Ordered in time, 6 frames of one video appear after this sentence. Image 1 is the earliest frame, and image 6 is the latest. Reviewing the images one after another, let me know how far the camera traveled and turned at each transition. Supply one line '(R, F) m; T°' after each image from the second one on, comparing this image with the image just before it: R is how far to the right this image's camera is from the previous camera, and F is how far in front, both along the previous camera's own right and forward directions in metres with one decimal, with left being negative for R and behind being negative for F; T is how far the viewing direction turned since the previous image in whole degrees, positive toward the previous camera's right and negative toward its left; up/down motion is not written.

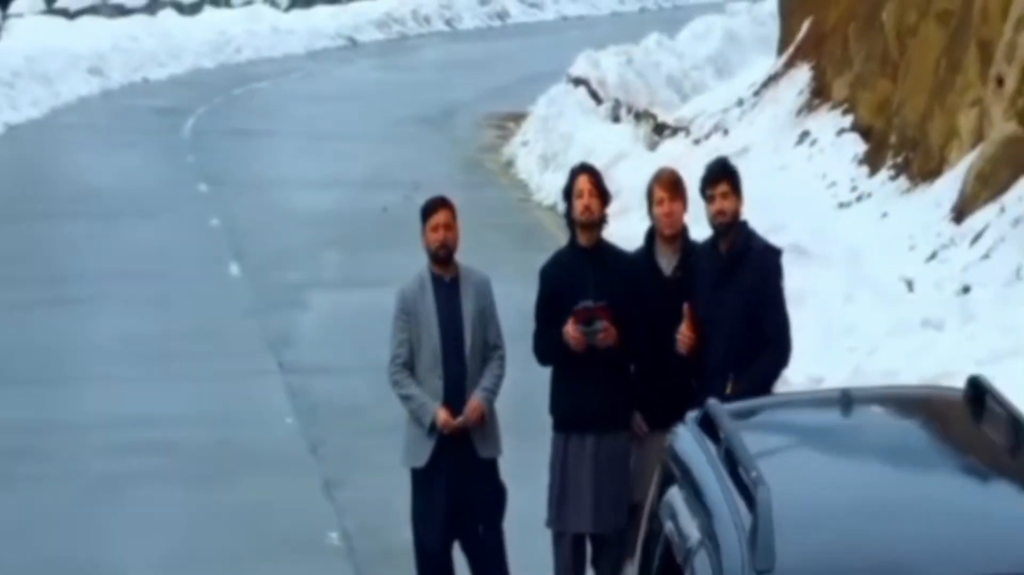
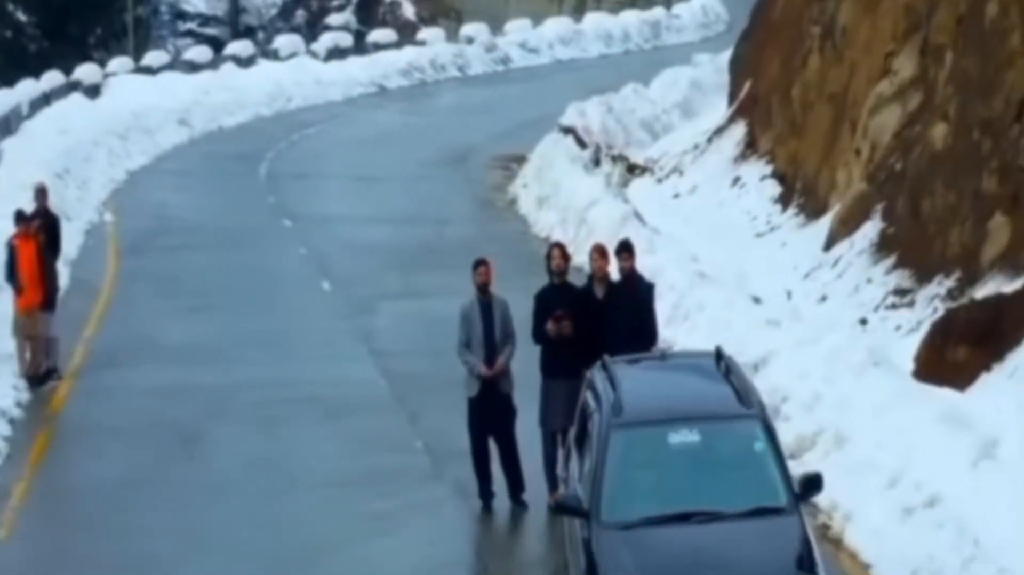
(0.0, -6.4) m; 0°
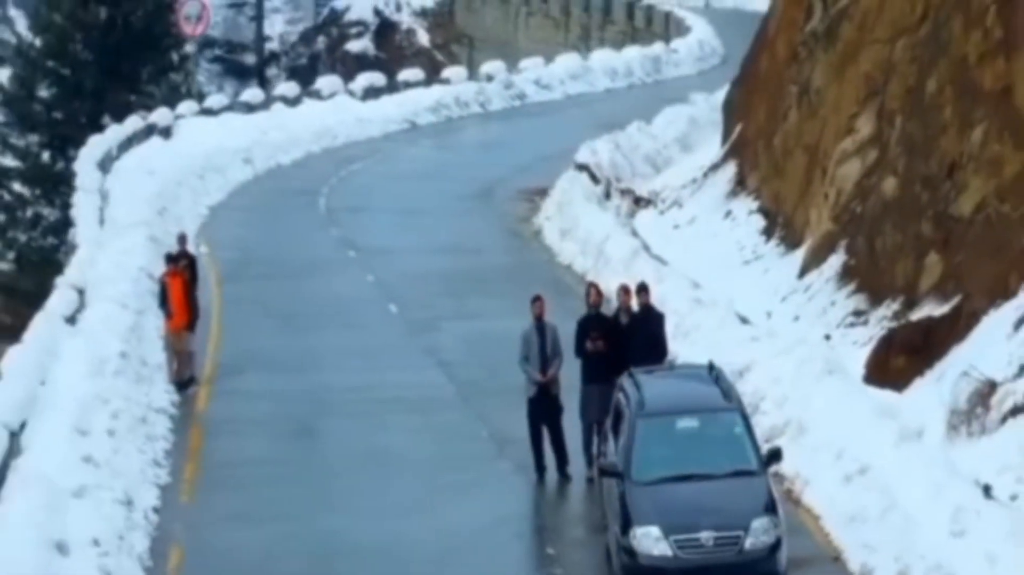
(-0.3, -4.7) m; 0°
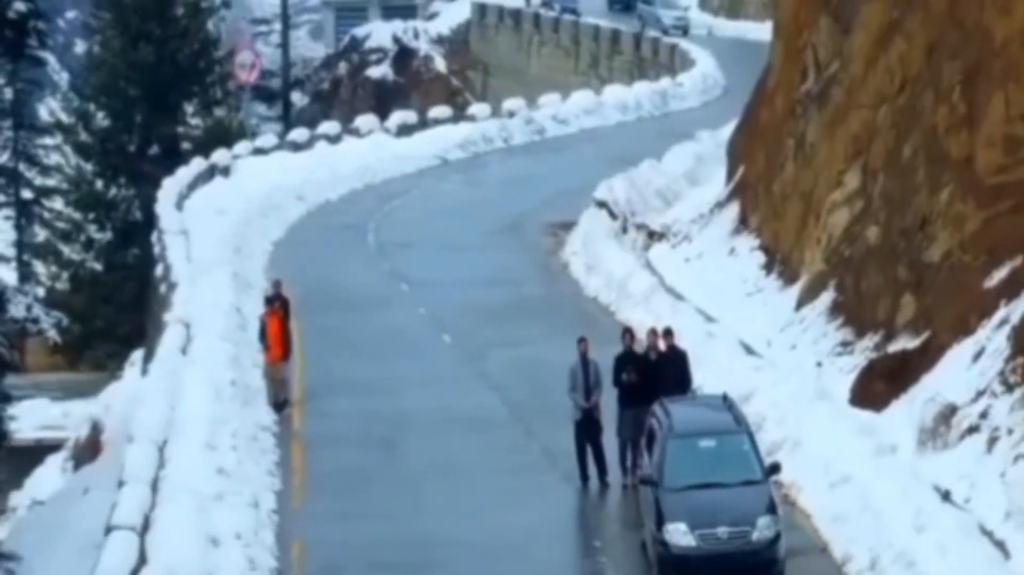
(-0.4, -4.2) m; 0°
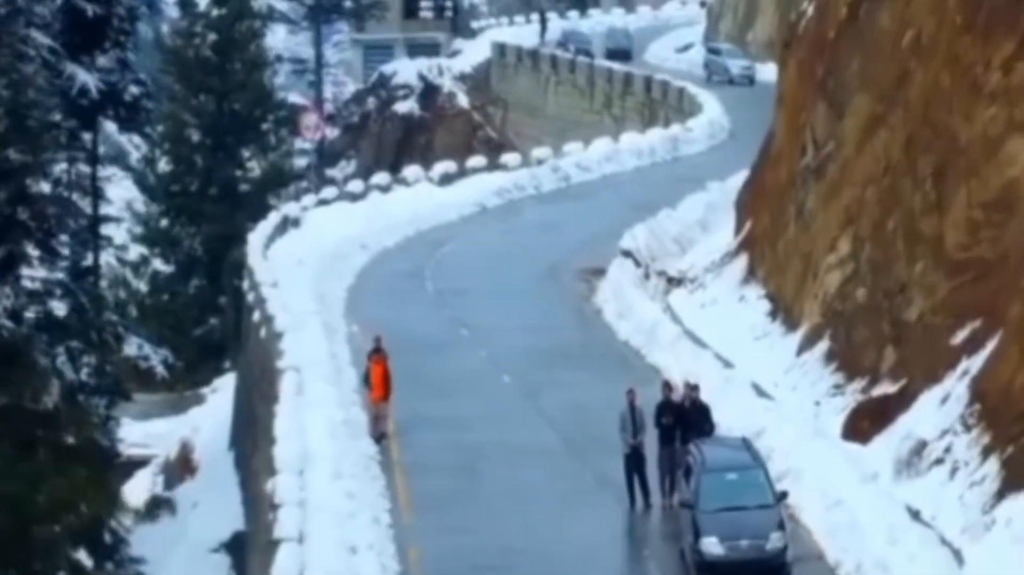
(-0.7, -5.9) m; 0°
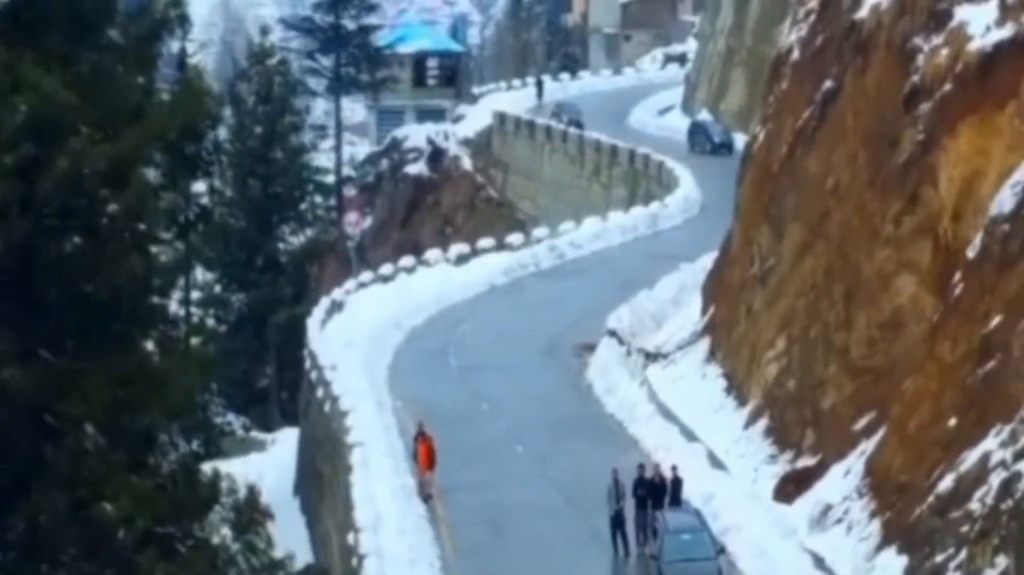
(-0.4, -10.5) m; 0°
